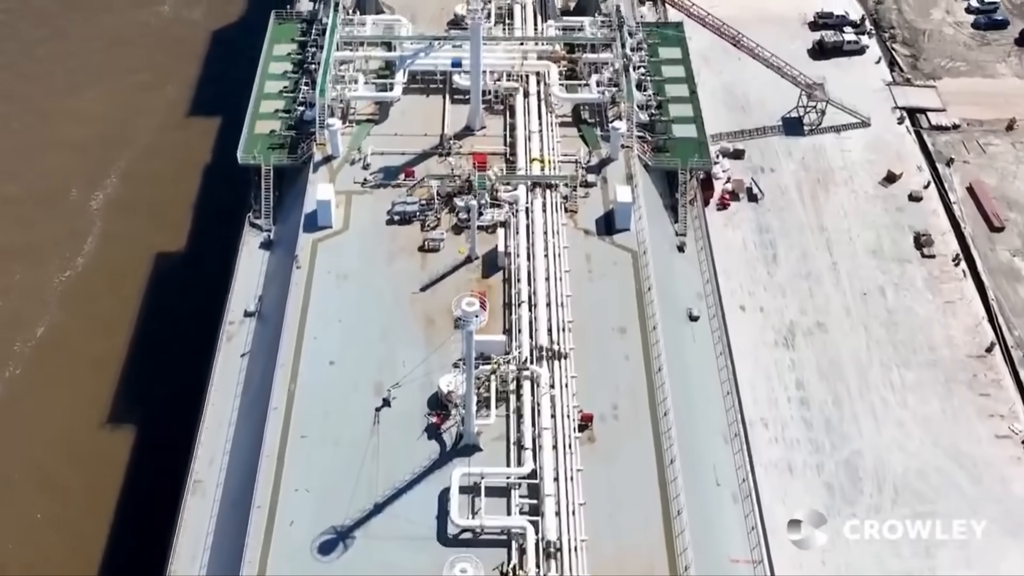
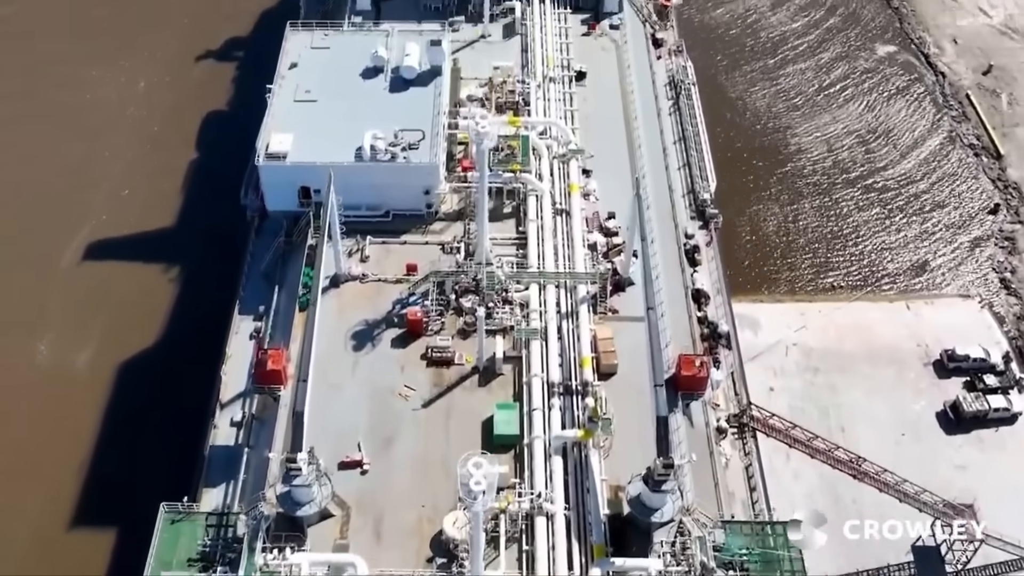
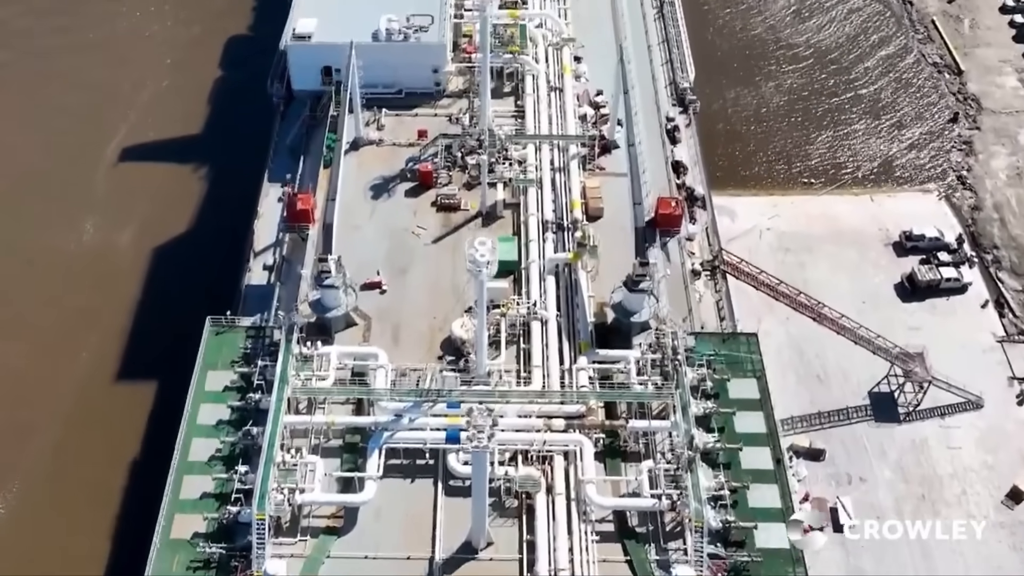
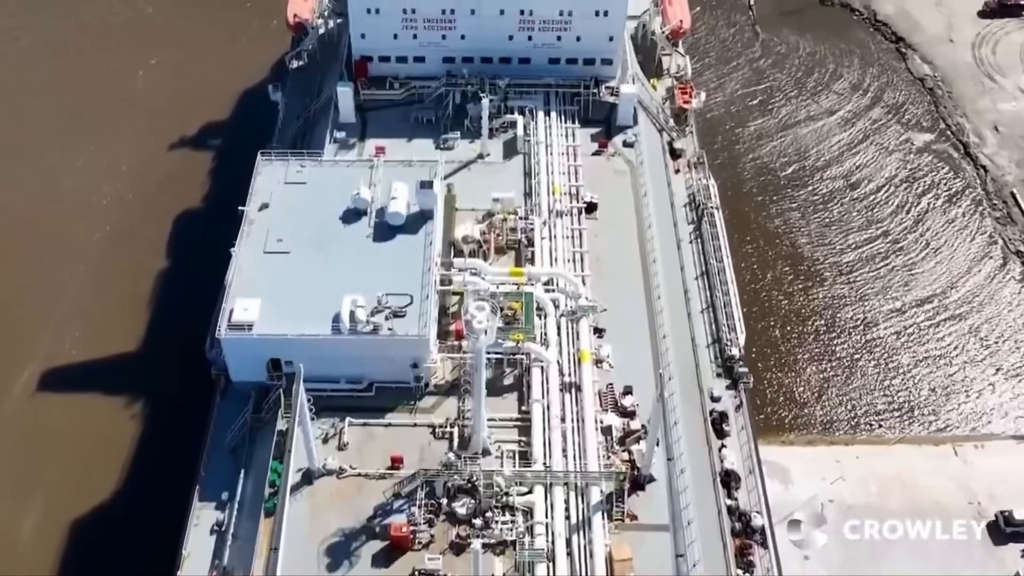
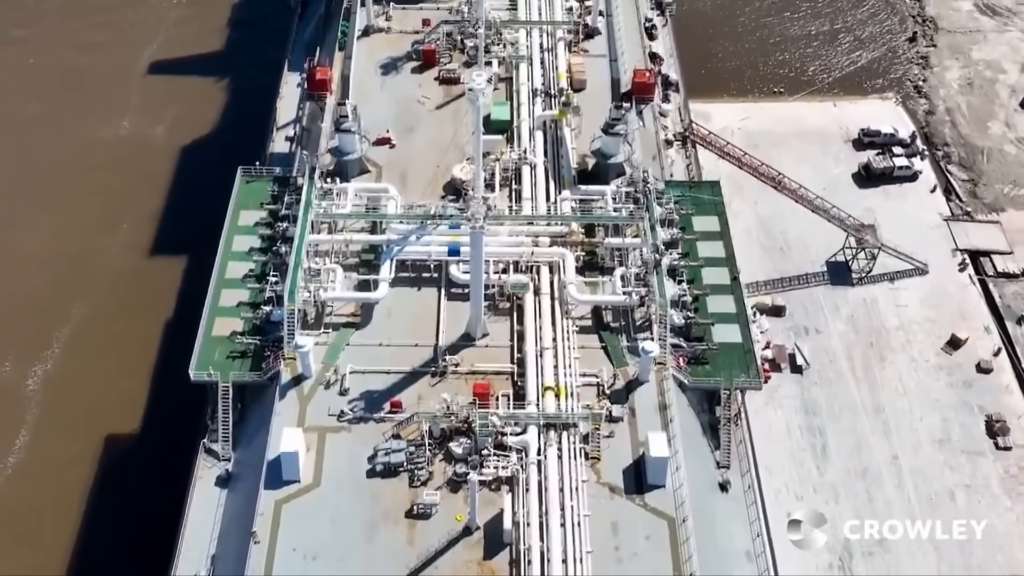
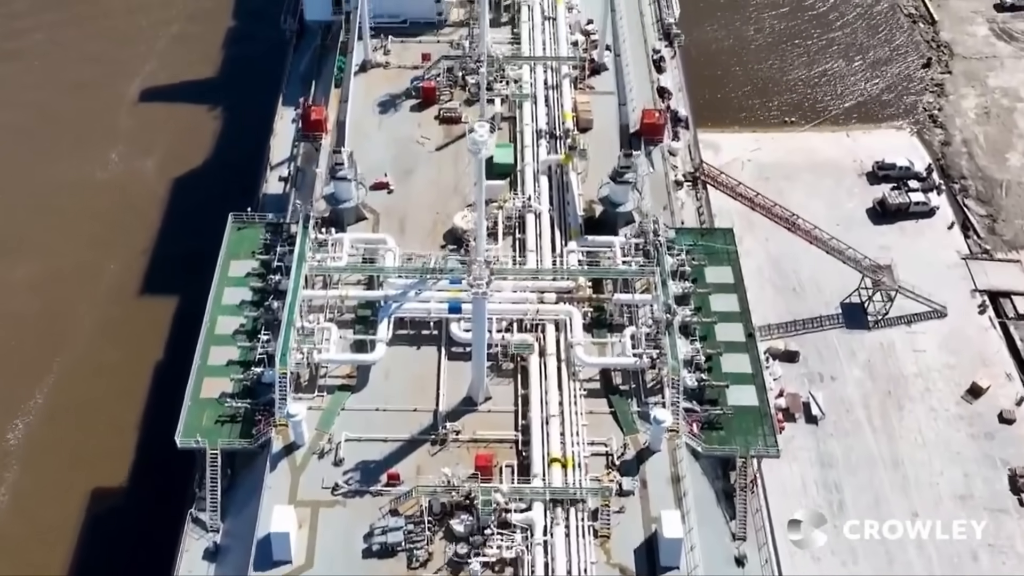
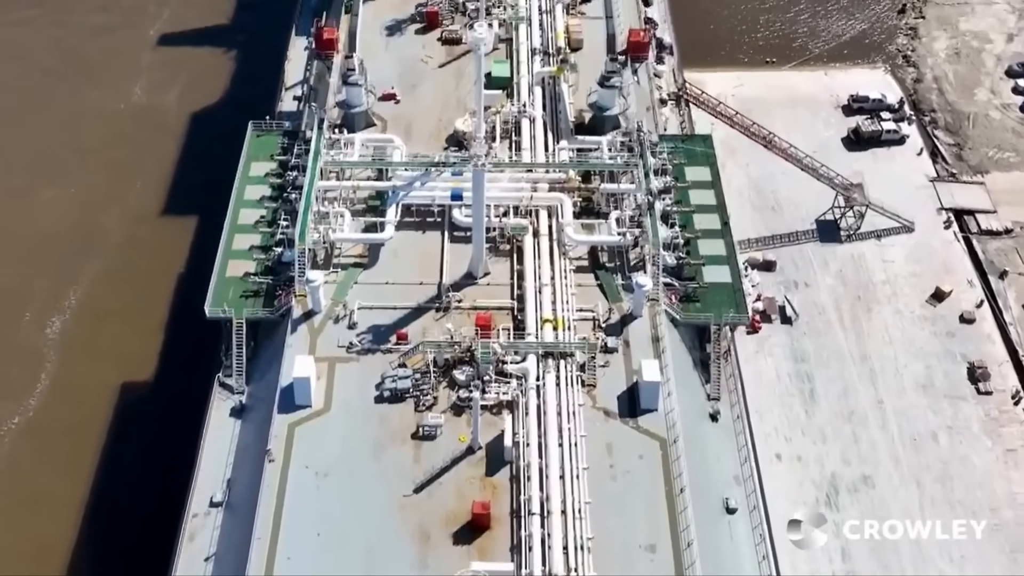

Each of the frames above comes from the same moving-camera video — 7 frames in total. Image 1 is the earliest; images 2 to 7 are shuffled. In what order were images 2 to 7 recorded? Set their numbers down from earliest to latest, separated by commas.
7, 5, 6, 3, 2, 4
